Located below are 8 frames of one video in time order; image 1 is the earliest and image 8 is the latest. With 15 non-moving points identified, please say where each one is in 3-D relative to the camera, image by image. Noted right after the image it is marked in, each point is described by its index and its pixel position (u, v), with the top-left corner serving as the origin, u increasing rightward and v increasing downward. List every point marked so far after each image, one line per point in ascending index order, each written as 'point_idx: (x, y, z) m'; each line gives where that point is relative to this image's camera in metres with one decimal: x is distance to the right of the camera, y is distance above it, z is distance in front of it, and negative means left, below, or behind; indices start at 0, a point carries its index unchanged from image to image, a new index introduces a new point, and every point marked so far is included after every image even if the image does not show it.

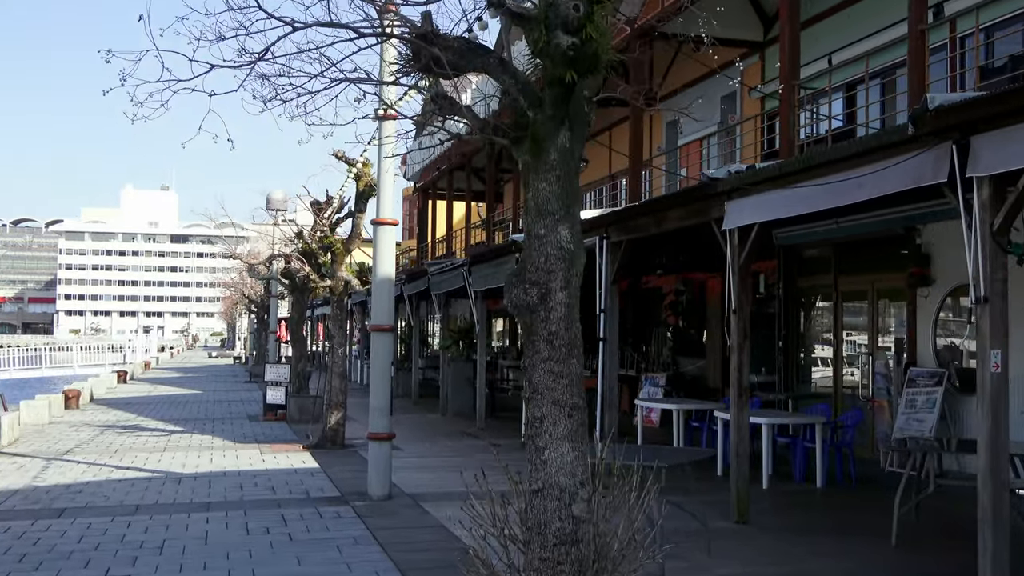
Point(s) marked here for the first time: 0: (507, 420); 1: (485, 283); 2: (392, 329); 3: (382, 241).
0: (-0.1, -2.4, +17.2) m
1: (-0.4, +0.1, +14.9) m
2: (-1.1, -0.4, +9.0) m
3: (-1.3, +0.4, +9.1) m
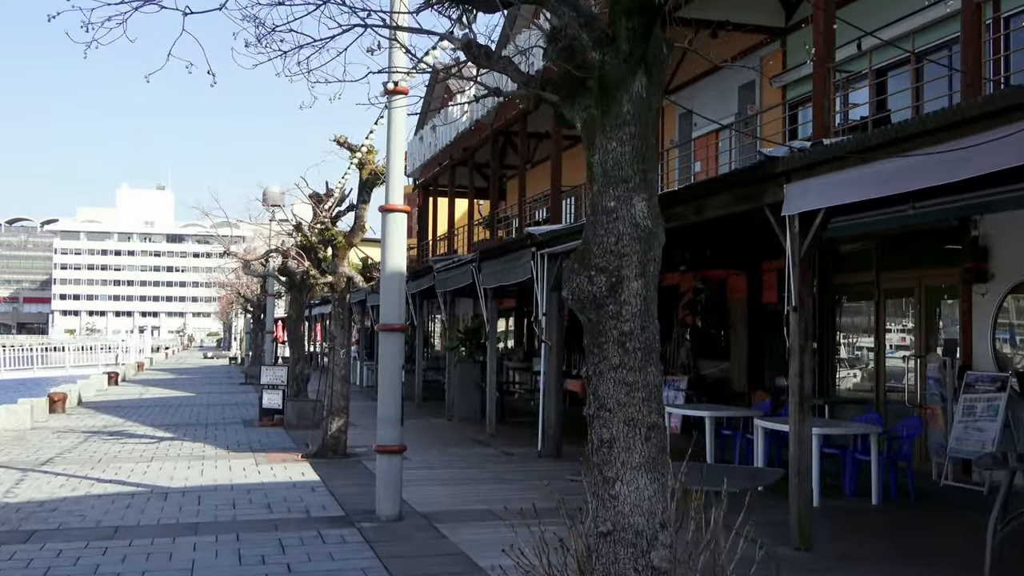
0: (+0.1, -2.4, +16.2) m
1: (-0.2, +0.1, +13.9) m
2: (-0.9, -0.4, +8.1) m
3: (-1.0, +0.4, +8.1) m
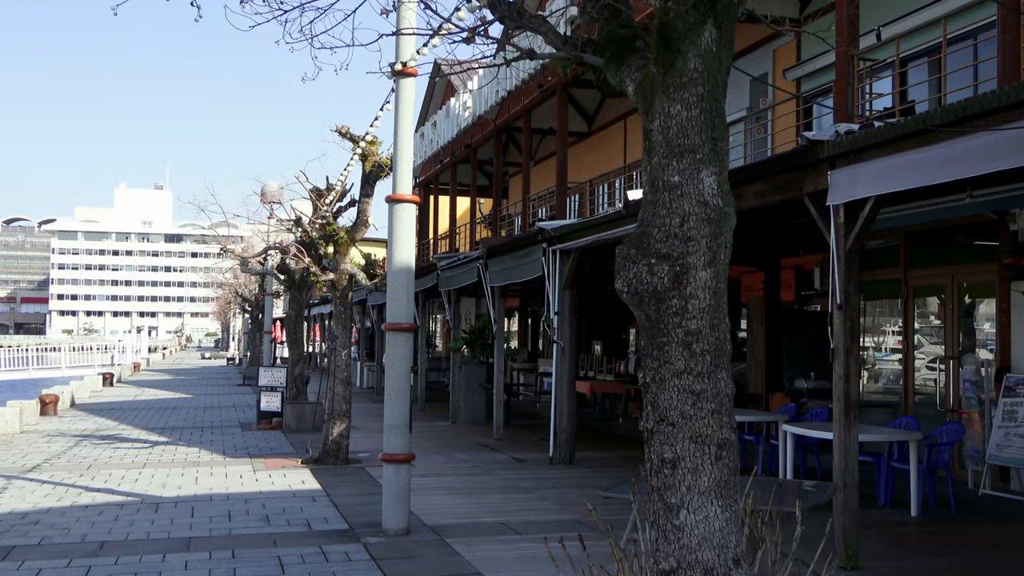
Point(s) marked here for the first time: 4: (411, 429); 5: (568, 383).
0: (+0.2, -2.4, +15.6) m
1: (-0.1, +0.1, +13.4) m
2: (-0.8, -0.3, +7.5) m
3: (-0.9, +0.5, +7.6) m
4: (-0.8, -1.1, +7.4) m
5: (+0.7, -1.2, +11.7) m
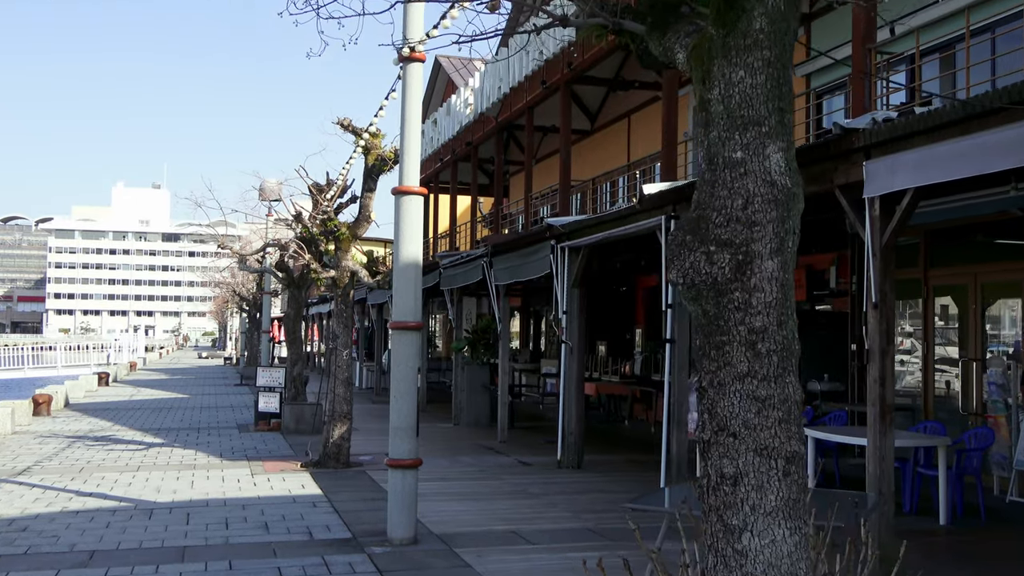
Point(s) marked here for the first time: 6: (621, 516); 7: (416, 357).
0: (+0.3, -2.3, +15.2) m
1: (0.0, +0.2, +13.0) m
2: (-0.7, -0.3, +7.1) m
3: (-0.8, +0.5, +7.2) m
4: (-0.7, -1.1, +7.0) m
5: (+0.8, -1.2, +11.4) m
6: (+1.0, -2.0, +8.3) m
7: (-0.7, -0.5, +7.1) m
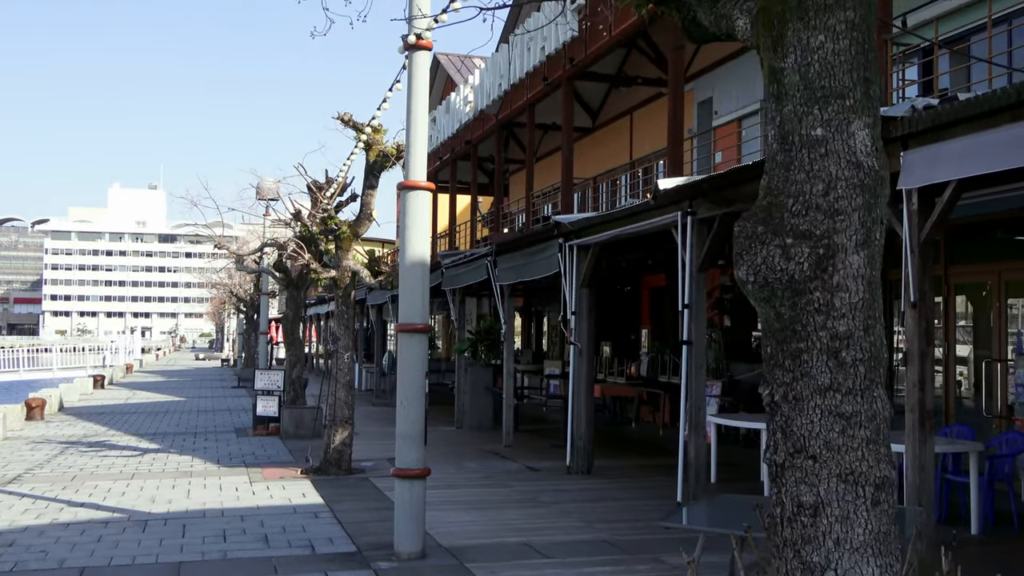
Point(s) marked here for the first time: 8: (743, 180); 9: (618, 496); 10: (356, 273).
0: (+0.4, -2.3, +14.9) m
1: (0.0, +0.2, +12.6) m
2: (-0.6, -0.3, +6.8) m
3: (-0.7, +0.5, +6.8) m
4: (-0.6, -1.1, +6.7) m
5: (+0.9, -1.2, +11.0) m
6: (+1.1, -2.0, +7.9) m
7: (-0.6, -0.5, +6.7) m
8: (+1.8, +0.9, +7.6) m
9: (+1.1, -2.1, +9.4) m
10: (-1.9, +0.2, +11.3) m
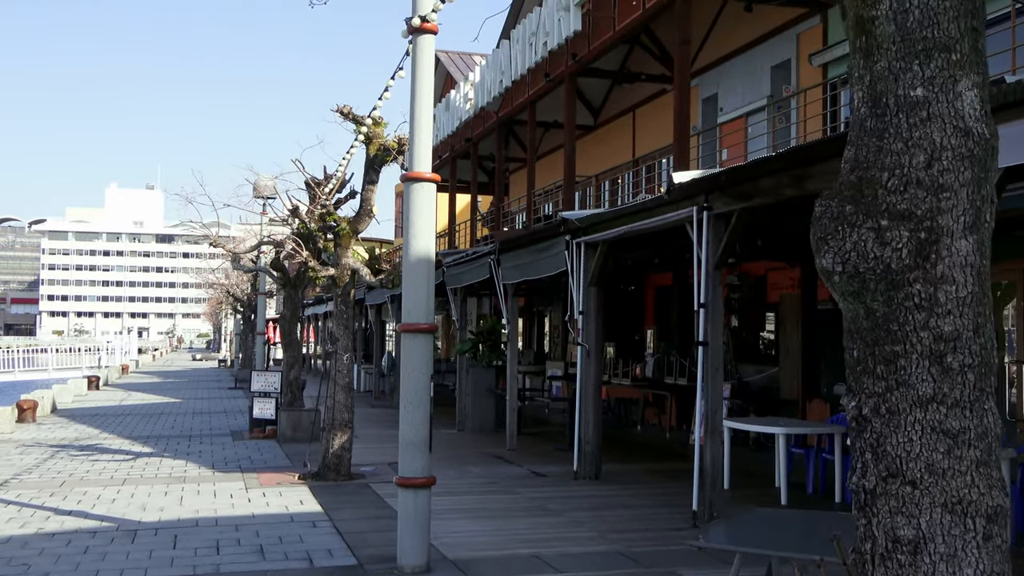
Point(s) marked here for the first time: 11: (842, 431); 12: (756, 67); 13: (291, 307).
0: (+0.4, -2.3, +14.5) m
1: (+0.1, +0.2, +12.2) m
2: (-0.5, -0.3, +6.4) m
3: (-0.7, +0.5, +6.4) m
4: (-0.5, -1.1, +6.3) m
5: (+0.9, -1.1, +10.6) m
6: (+1.1, -2.0, +7.6) m
7: (-0.6, -0.5, +6.4) m
8: (+1.9, +0.9, +7.2) m
9: (+1.1, -2.1, +9.0) m
10: (-1.8, +0.2, +11.0) m
11: (+3.2, -1.4, +9.2) m
12: (+5.1, +4.6, +19.5) m
13: (-3.8, -0.3, +16.3) m
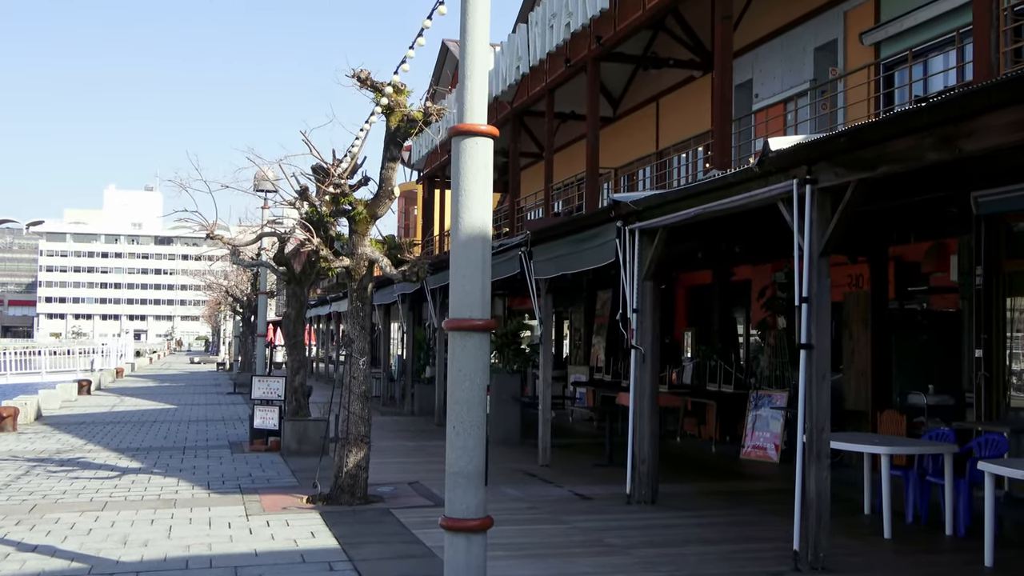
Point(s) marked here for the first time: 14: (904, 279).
0: (+0.8, -2.3, +13.1) m
1: (+0.5, +0.2, +10.8) m
2: (-0.1, -0.2, +4.9) m
3: (-0.2, +0.6, +5.0) m
4: (-0.1, -1.0, +4.8) m
5: (+1.3, -1.1, +9.2) m
6: (+1.5, -1.9, +6.1) m
7: (-0.1, -0.4, +4.9) m
8: (+2.3, +0.9, +5.7) m
9: (+1.5, -2.0, +7.6) m
10: (-1.4, +0.3, +9.5) m
11: (+3.6, -1.3, +7.8) m
12: (+5.5, +4.6, +18.1) m
13: (-3.4, -0.3, +14.9) m
14: (+4.9, +0.1, +11.4) m
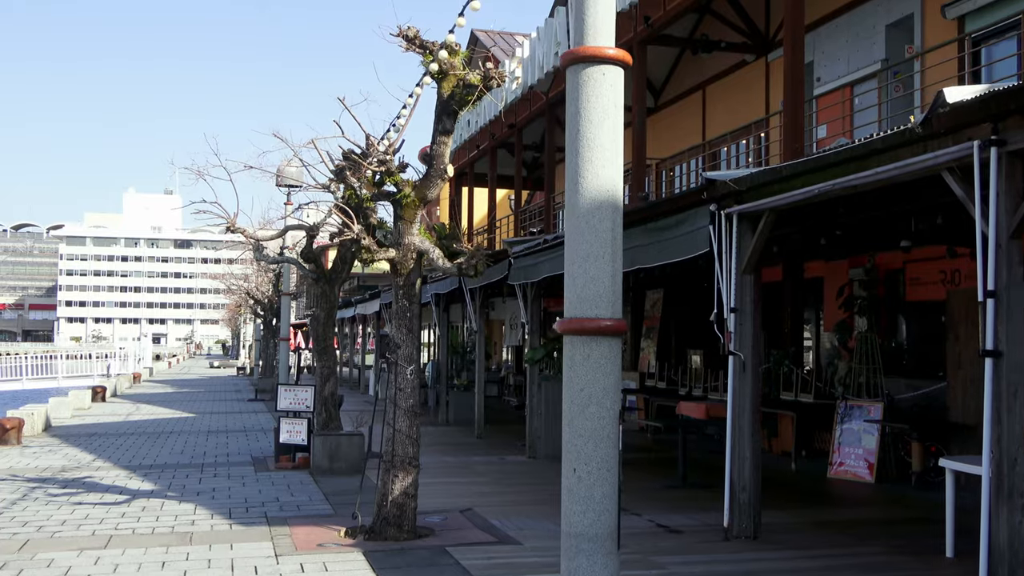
0: (+1.5, -2.2, +11.6) m
1: (+1.2, +0.3, +9.4) m
2: (+0.4, -0.2, +3.5) m
3: (+0.3, +0.6, +3.6) m
4: (+0.4, -0.9, +3.4) m
5: (+1.9, -1.0, +7.7) m
6: (+2.1, -1.9, +4.7) m
7: (+0.4, -0.4, +3.5) m
8: (+2.9, +1.0, +4.3) m
9: (+2.1, -1.9, +6.1) m
10: (-0.8, +0.3, +8.1) m
11: (+4.2, -1.3, +6.3) m
12: (+6.3, +4.6, +16.6) m
13: (-2.7, -0.3, +13.5) m
14: (+5.5, +0.2, +9.9) m
